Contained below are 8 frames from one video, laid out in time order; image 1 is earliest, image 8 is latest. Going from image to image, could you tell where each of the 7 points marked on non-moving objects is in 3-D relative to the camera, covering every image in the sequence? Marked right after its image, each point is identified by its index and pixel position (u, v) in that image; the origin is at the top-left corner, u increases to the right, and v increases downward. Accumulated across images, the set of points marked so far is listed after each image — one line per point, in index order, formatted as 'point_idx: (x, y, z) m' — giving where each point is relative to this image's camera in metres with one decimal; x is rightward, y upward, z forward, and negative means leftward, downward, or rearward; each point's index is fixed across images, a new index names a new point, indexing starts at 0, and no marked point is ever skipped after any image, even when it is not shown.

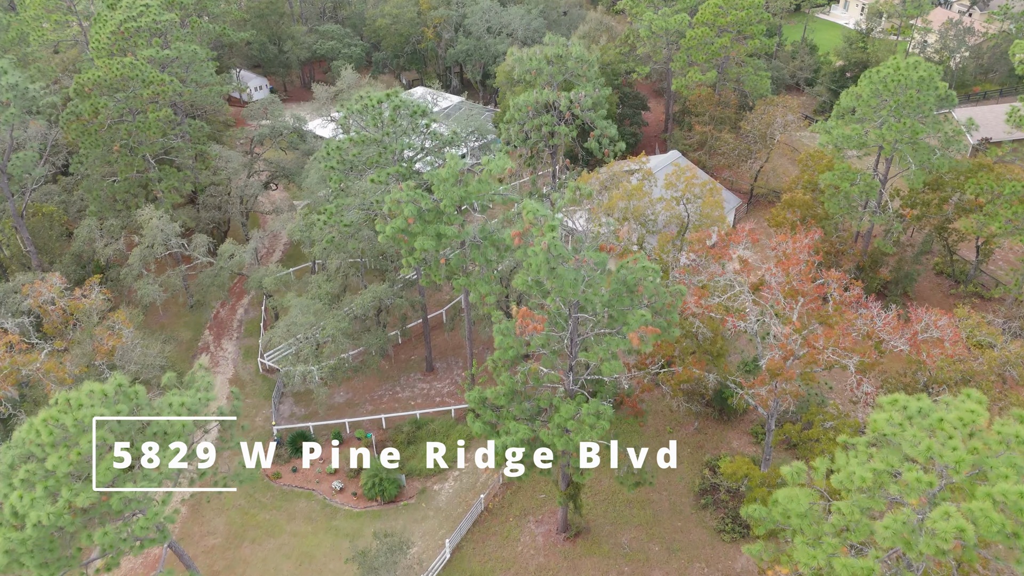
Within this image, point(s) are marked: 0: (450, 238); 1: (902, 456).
0: (-1.5, +1.2, +19.1) m
1: (+5.6, -2.4, +11.5) m
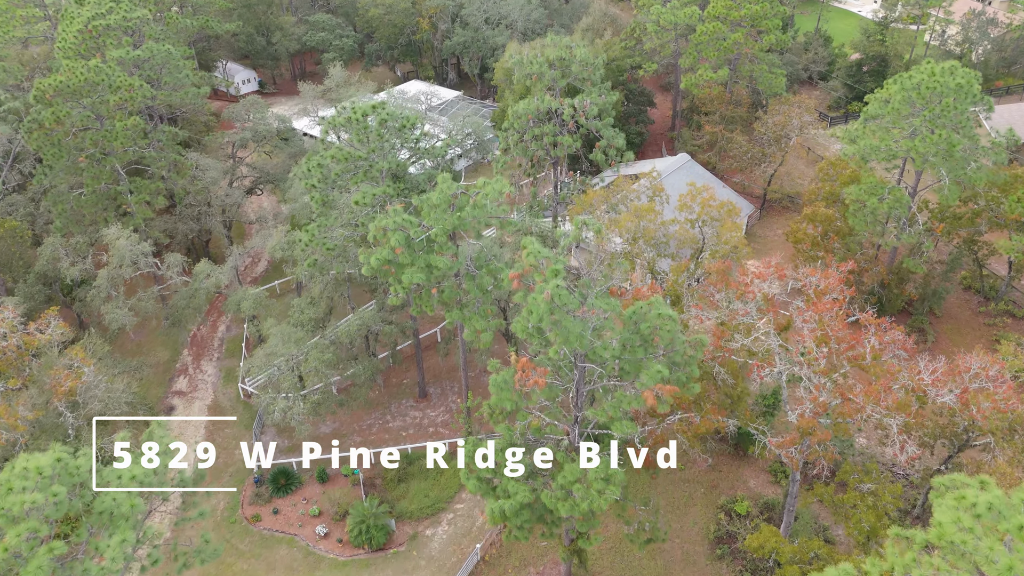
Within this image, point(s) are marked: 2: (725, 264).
0: (-1.5, +0.4, +17.2) m
1: (+5.6, -3.3, +9.7) m
2: (+4.8, +0.5, +18.0) m
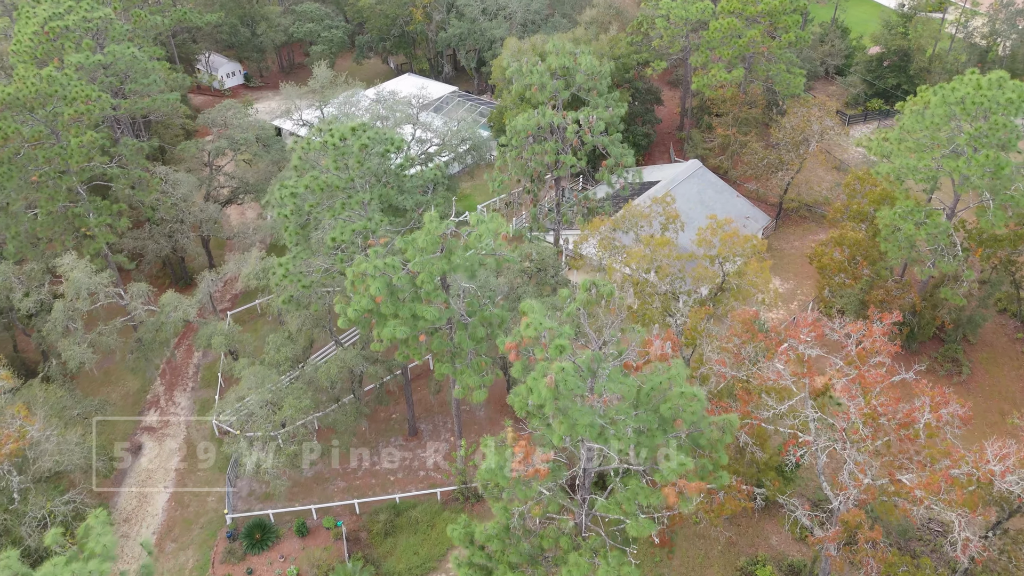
0: (-1.6, -0.6, +15.1) m
1: (+5.5, -4.5, +7.7) m
2: (+4.7, -0.5, +15.8) m
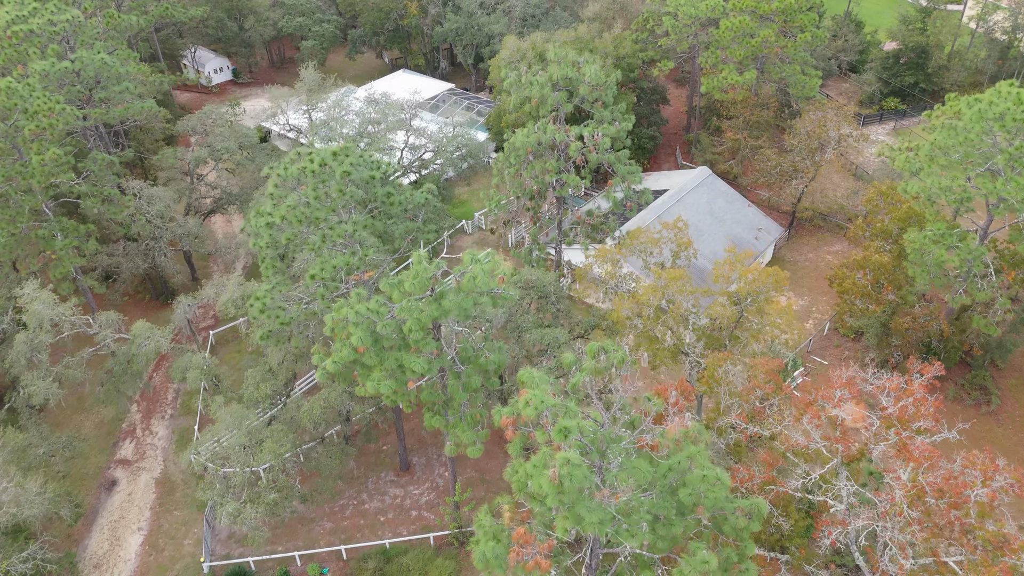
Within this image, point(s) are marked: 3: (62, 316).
0: (-1.6, -1.4, +13.6) m
1: (+5.5, -5.5, +6.2) m
2: (+4.7, -1.3, +14.3) m
3: (-10.5, -0.7, +18.9) m
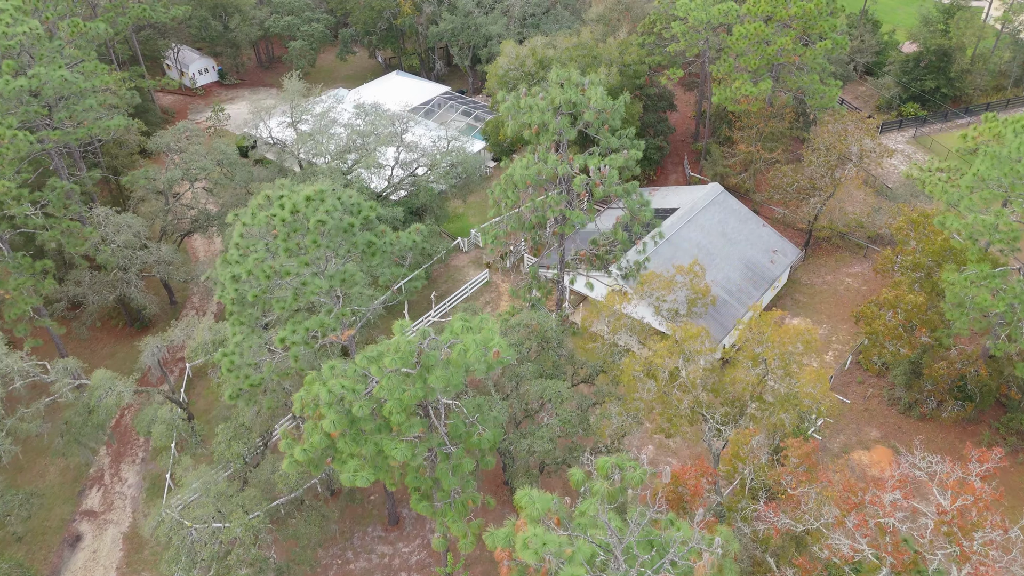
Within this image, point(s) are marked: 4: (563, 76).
0: (-1.7, -2.5, +11.8) m
1: (+5.4, -6.7, +4.5) m
2: (+4.6, -2.4, +12.6) m
3: (-10.6, -1.7, +17.1) m
4: (+1.2, +4.9, +18.4) m
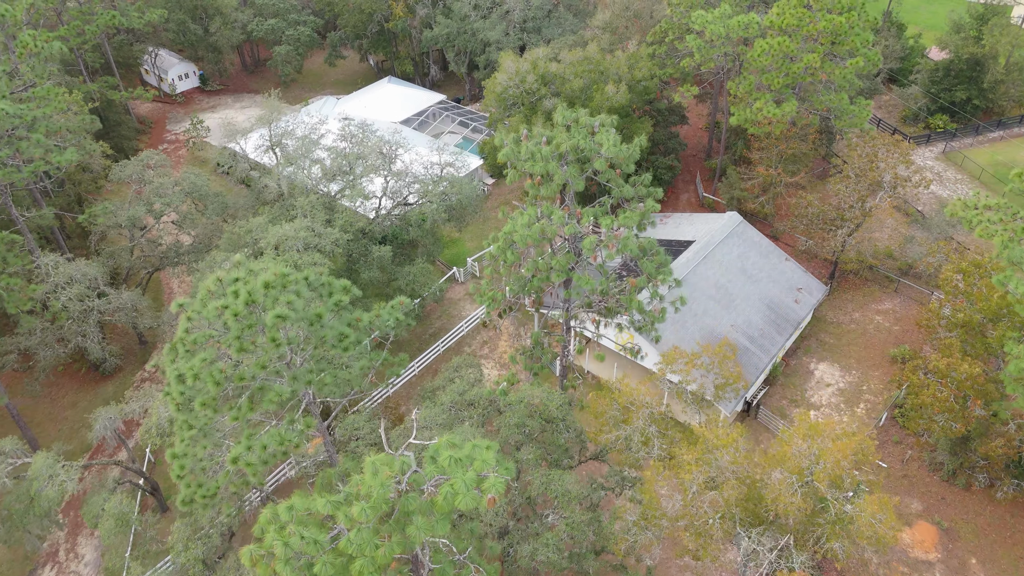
0: (-1.7, -4.0, +9.6) m
1: (+5.4, -8.4, +2.4) m
2: (+4.6, -3.9, +10.4) m
3: (-10.6, -3.1, +14.9) m
4: (+1.1, +3.5, +16.1) m
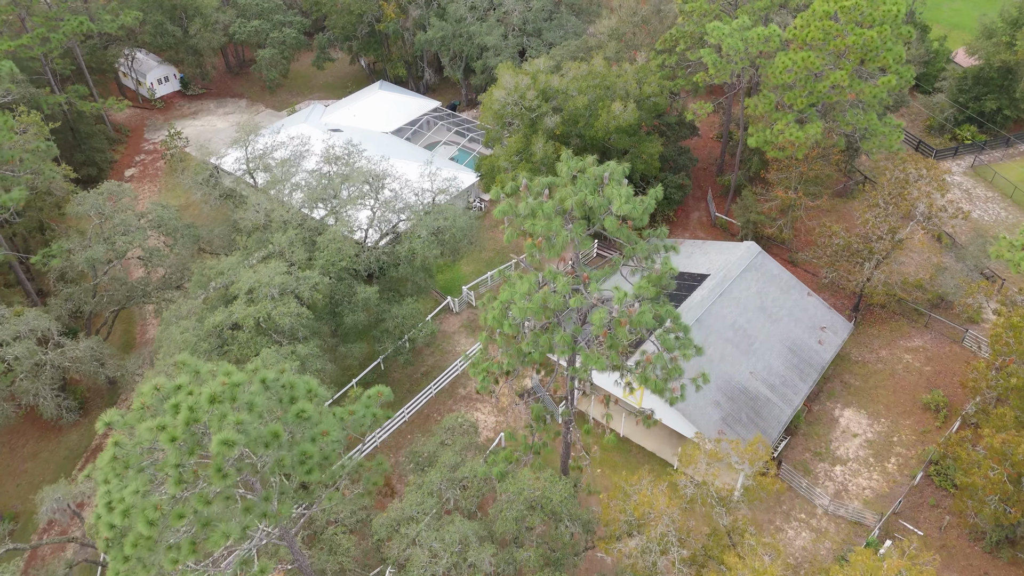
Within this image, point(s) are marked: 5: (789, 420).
0: (-1.7, -5.4, +7.8) m
1: (+5.4, -9.9, +0.7) m
2: (+4.6, -5.2, +8.5) m
3: (-10.7, -4.4, +13.0) m
4: (+1.1, +2.2, +14.1) m
5: (+6.9, -3.3, +19.9) m
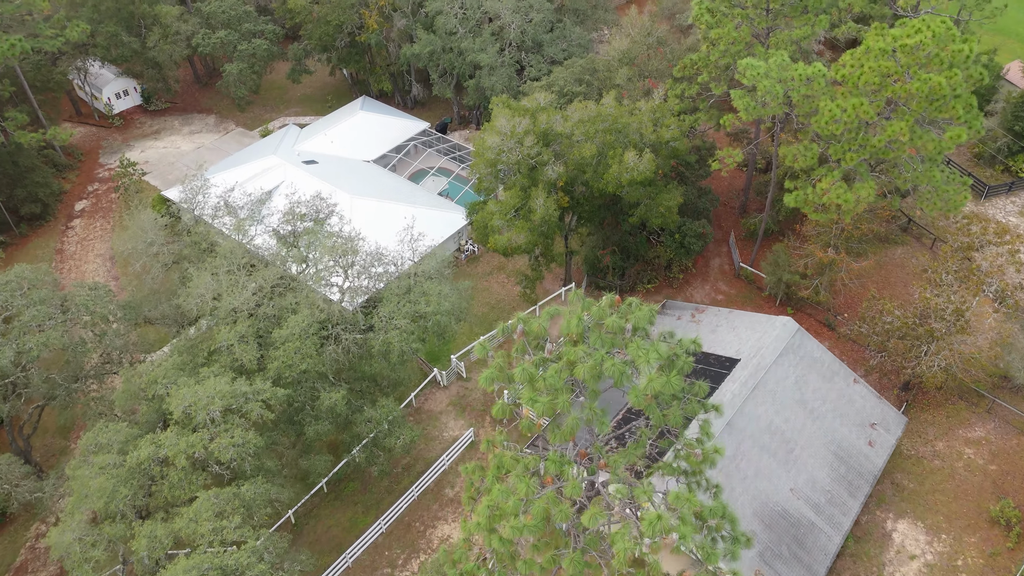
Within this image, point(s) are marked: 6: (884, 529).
0: (-1.8, -8.0, +4.7) m
1: (+5.3, -12.7, -2.3) m
2: (+4.5, -7.8, +5.4) m
3: (-10.8, -6.8, +9.9) m
4: (+1.0, -0.1, +10.7) m
5: (+6.8, -5.4, +16.7) m
6: (+8.5, -5.5, +18.4) m
